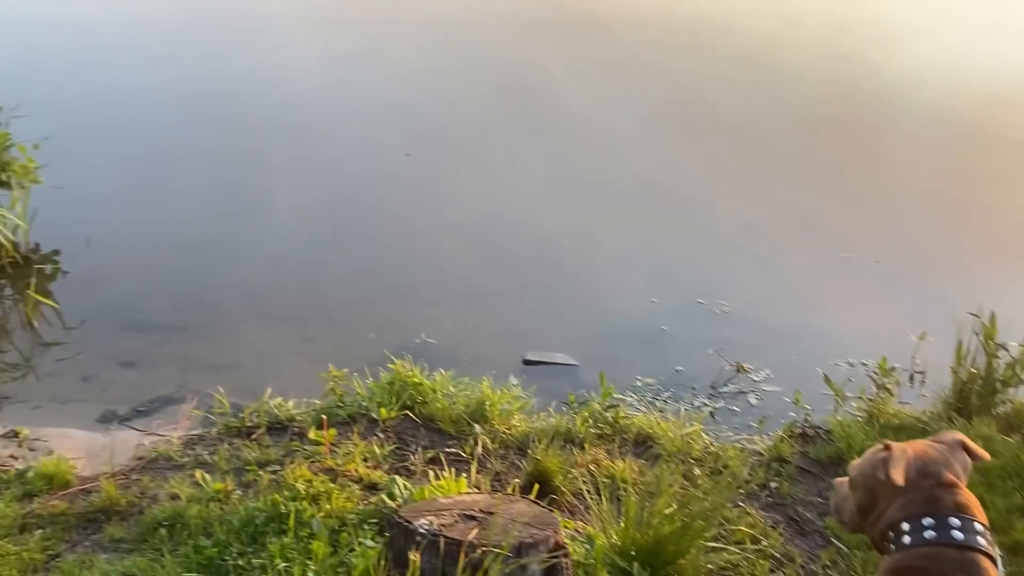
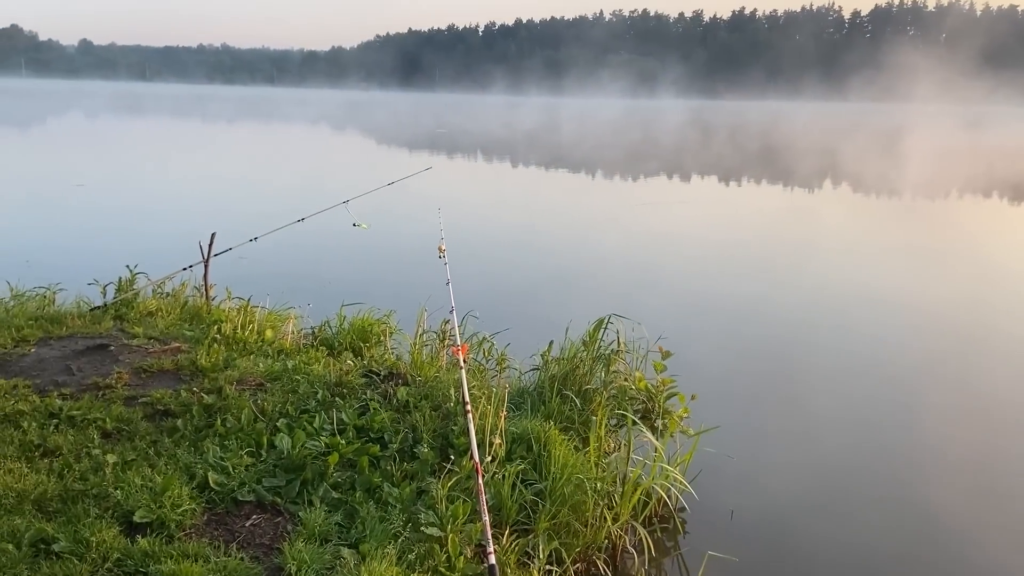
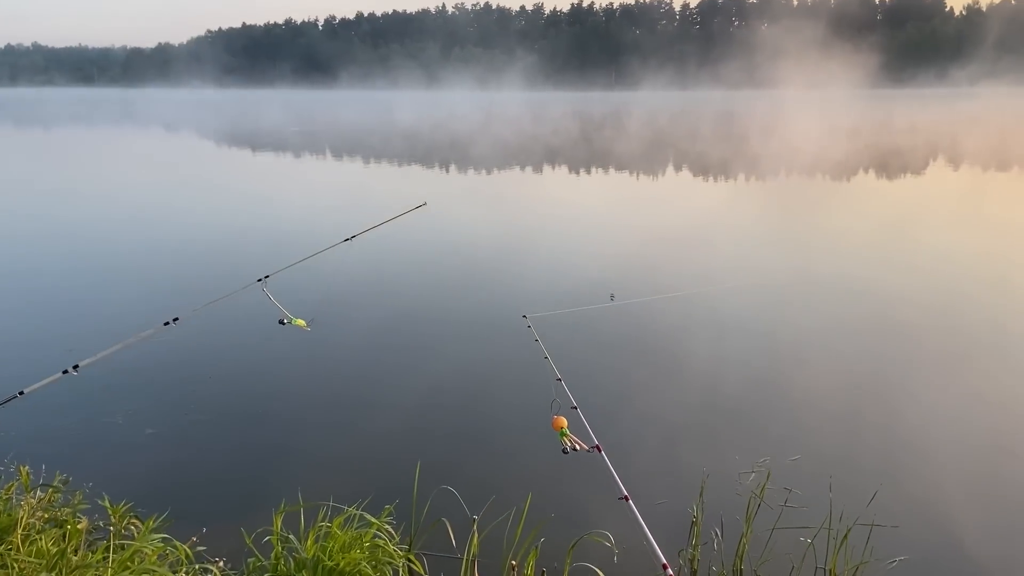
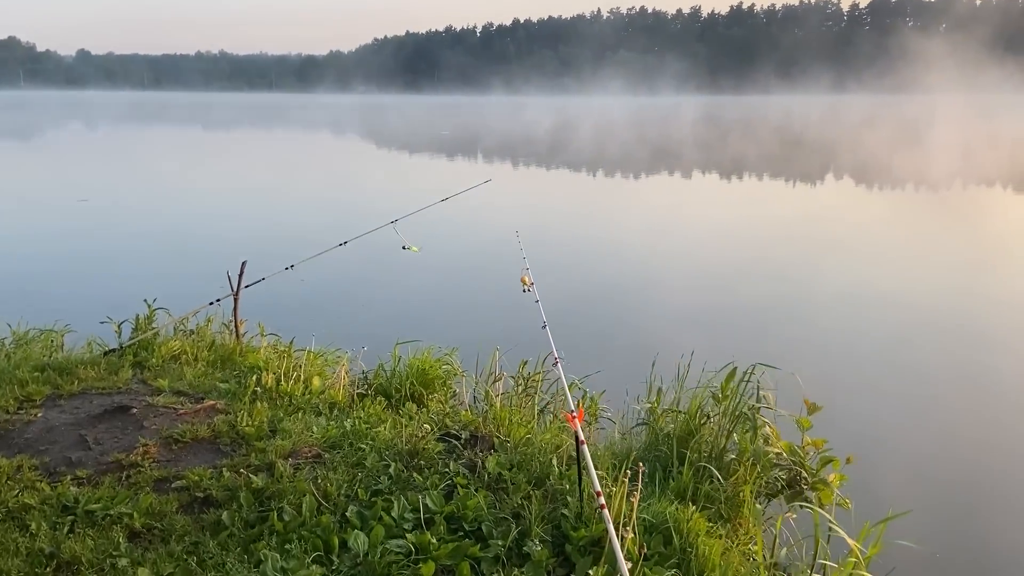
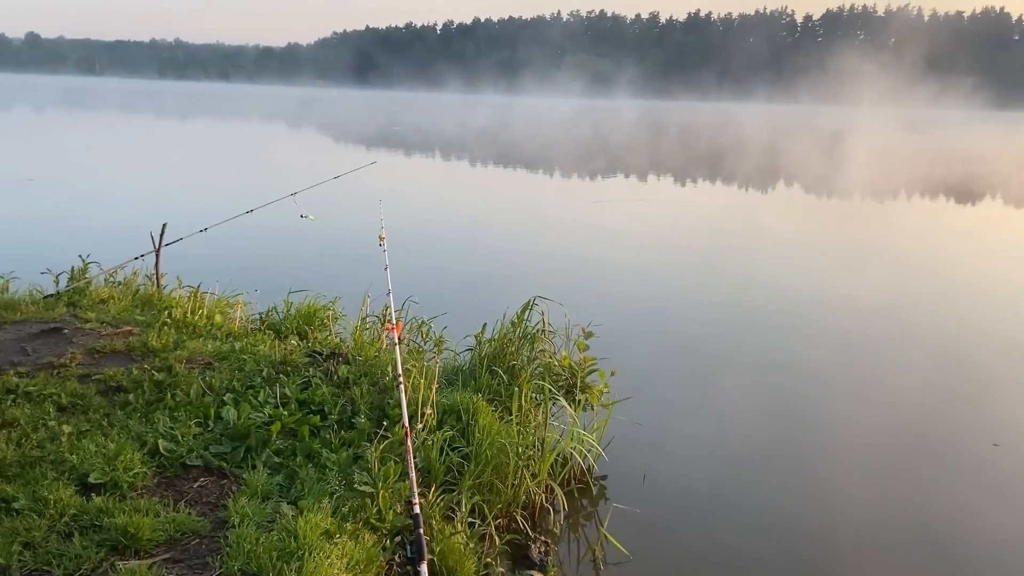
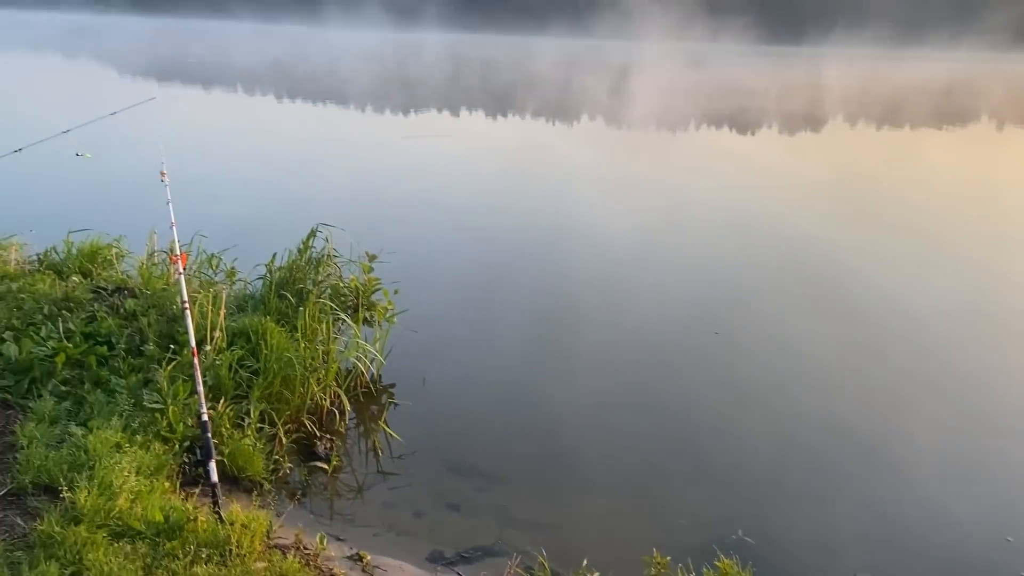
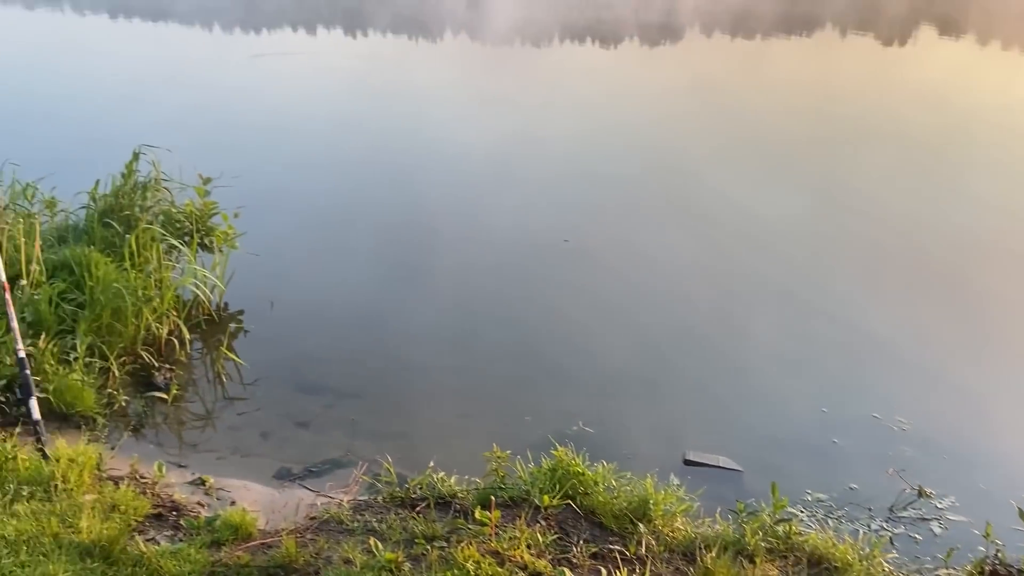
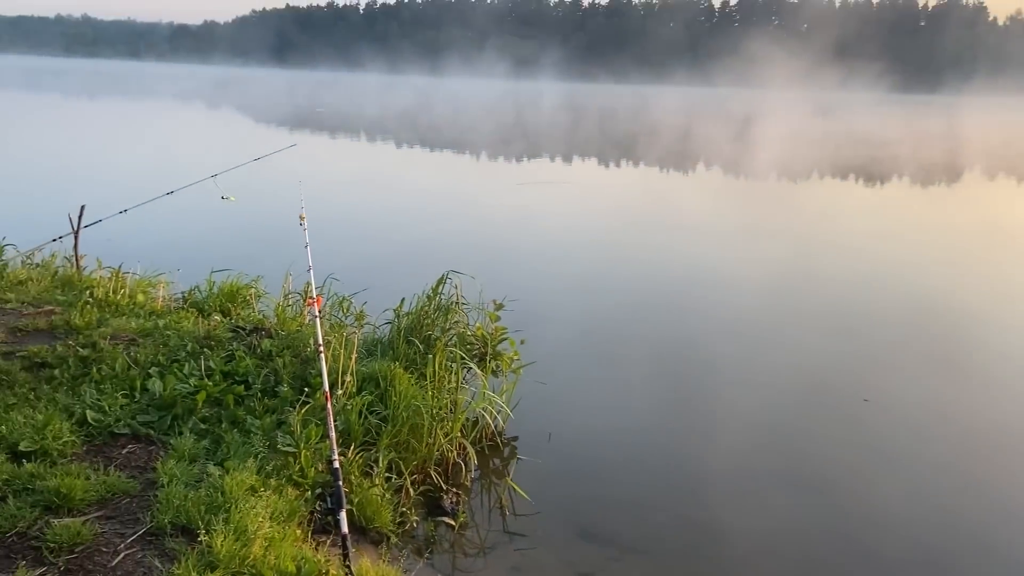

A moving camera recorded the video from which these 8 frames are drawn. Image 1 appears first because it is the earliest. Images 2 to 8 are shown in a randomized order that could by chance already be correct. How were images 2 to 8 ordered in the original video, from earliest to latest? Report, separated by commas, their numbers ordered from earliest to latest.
7, 6, 8, 5, 2, 4, 3
